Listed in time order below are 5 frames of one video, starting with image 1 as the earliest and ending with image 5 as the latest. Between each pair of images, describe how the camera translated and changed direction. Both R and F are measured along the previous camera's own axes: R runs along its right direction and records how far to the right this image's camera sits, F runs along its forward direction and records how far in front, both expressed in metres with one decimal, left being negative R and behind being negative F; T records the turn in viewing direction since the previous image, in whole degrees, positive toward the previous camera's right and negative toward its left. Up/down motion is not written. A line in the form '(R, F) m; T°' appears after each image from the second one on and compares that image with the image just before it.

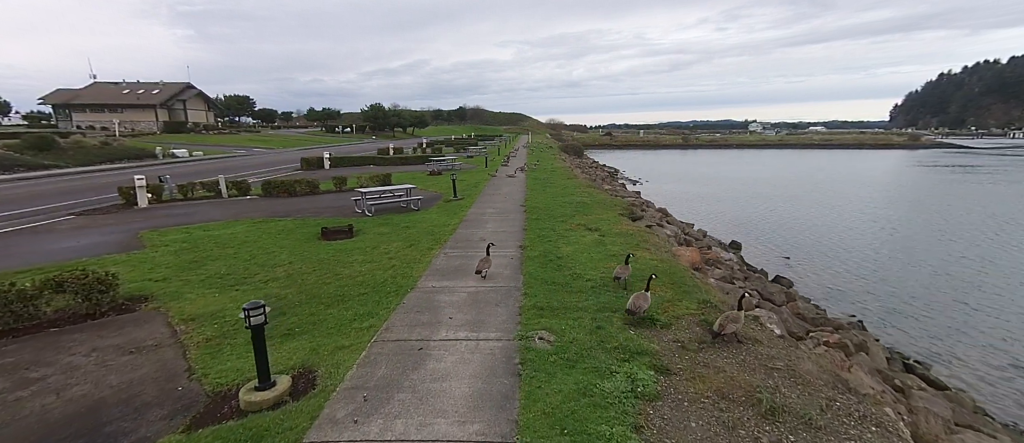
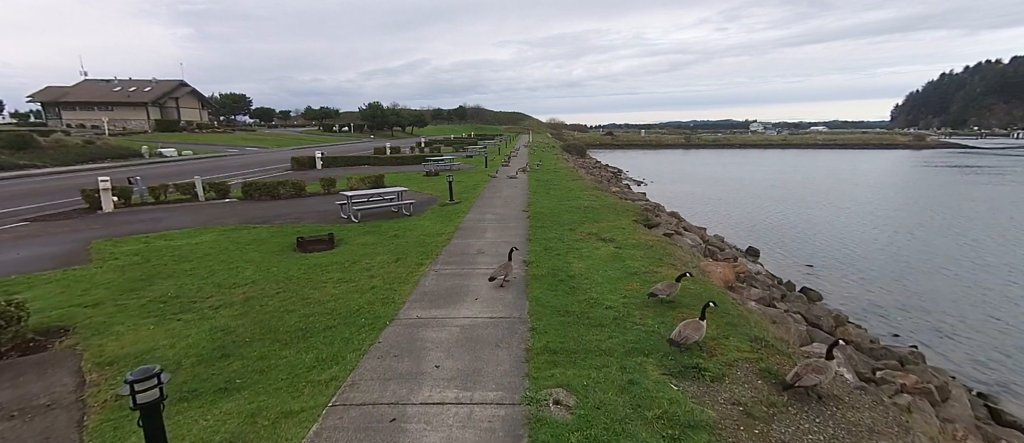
(-0.1, +1.3) m; 0°
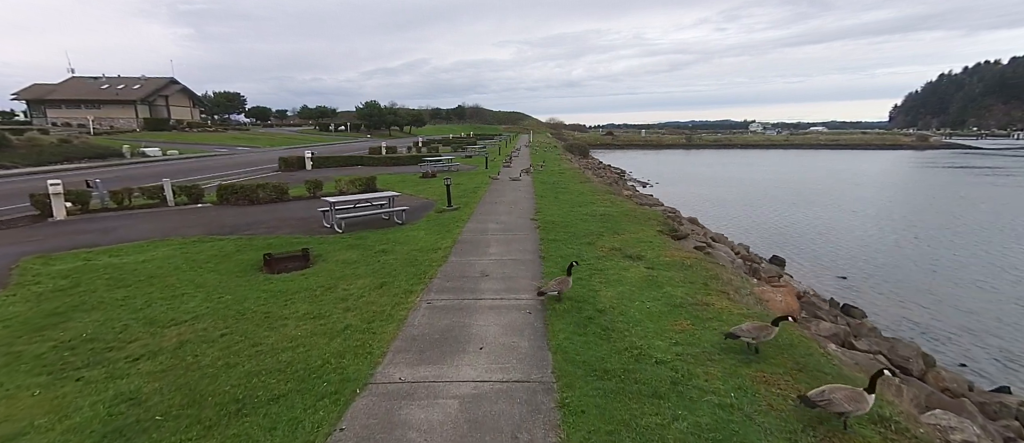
(-0.2, +1.5) m; 0°
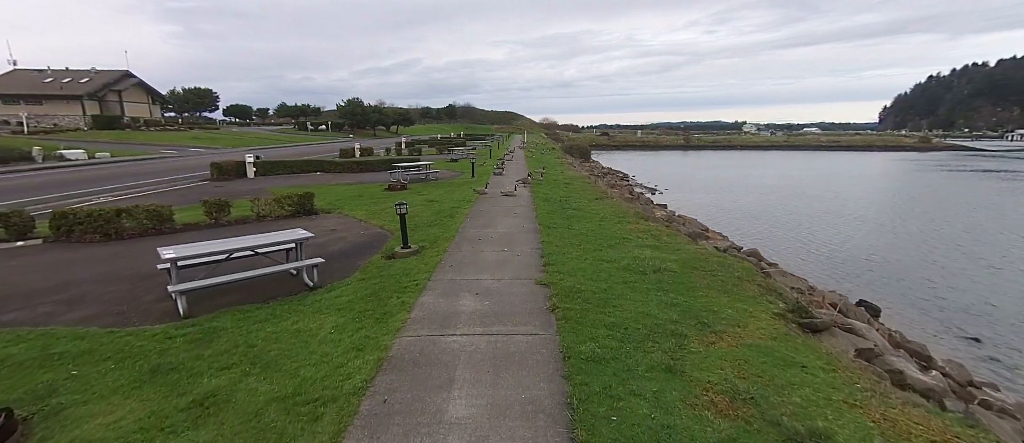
(0.0, +4.6) m; +1°
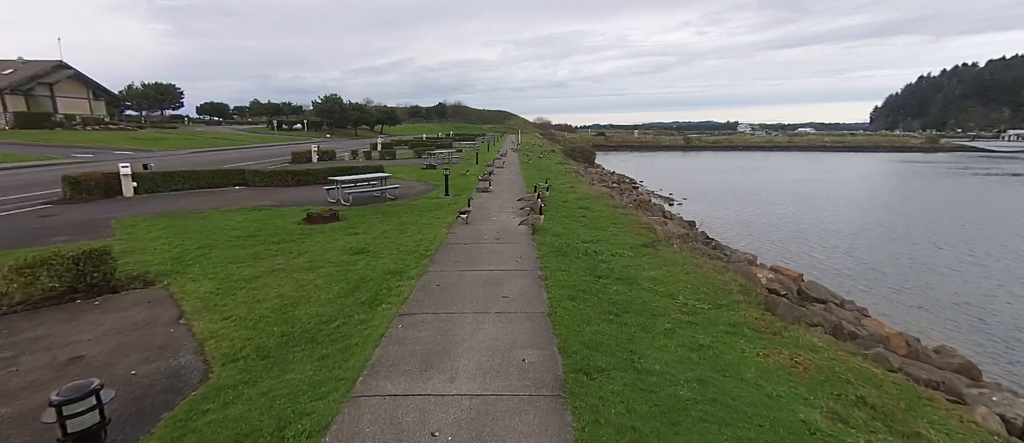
(+0.1, +5.6) m; +1°
